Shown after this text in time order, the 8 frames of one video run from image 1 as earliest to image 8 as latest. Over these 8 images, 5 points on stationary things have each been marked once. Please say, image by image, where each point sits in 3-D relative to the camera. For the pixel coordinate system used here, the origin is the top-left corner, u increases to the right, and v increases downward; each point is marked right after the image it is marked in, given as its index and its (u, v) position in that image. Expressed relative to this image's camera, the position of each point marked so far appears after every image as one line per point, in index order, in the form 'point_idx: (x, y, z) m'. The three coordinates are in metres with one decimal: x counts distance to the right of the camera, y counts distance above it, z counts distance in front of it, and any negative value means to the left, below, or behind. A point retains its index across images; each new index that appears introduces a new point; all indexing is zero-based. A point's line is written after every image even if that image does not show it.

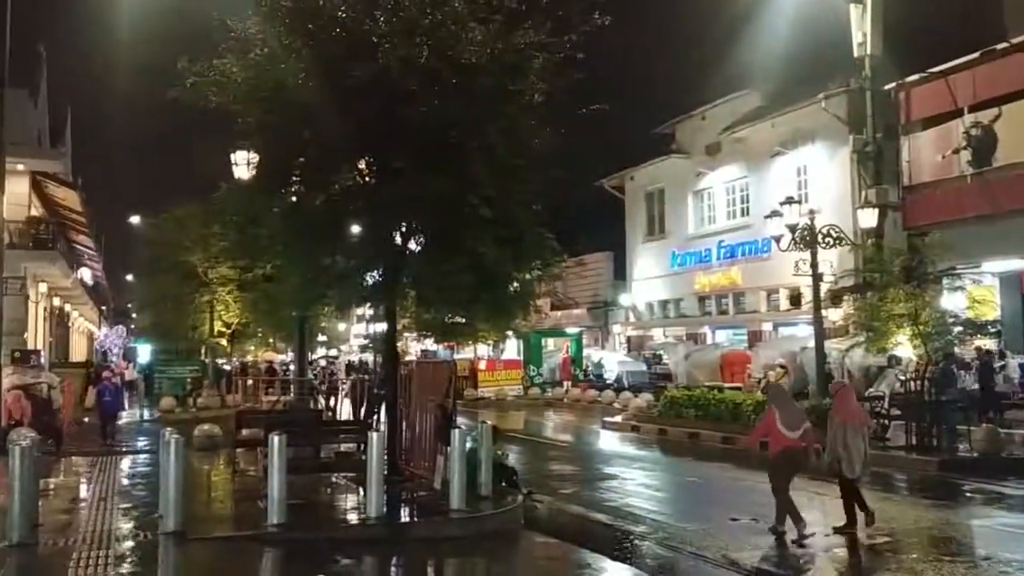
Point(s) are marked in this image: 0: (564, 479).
0: (+1.1, -4.1, +19.5) m
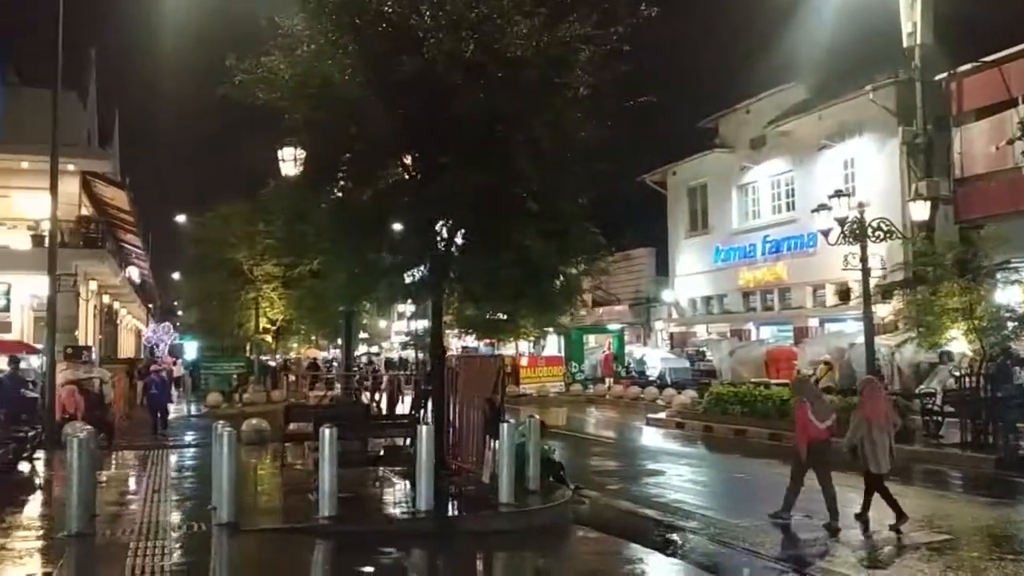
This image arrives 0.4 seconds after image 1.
0: (+2.1, -4.0, +19.4) m
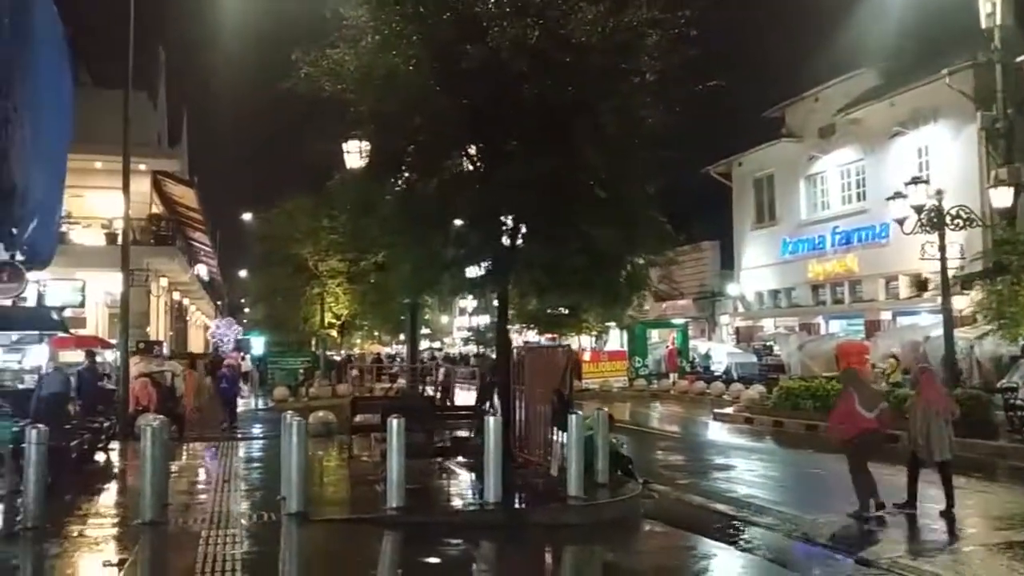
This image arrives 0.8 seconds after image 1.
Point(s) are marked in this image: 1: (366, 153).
0: (+3.4, -3.8, +19.1) m
1: (-2.3, +2.1, +14.2) m
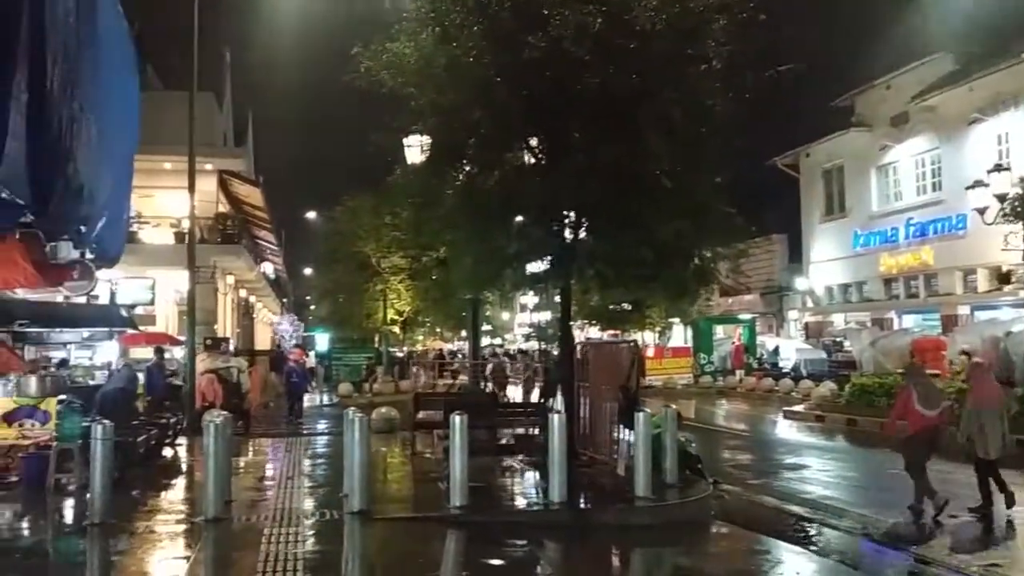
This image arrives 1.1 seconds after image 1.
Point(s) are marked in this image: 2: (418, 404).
0: (+4.7, -3.7, +18.5) m
1: (-1.3, +2.1, +14.0) m
2: (-1.5, -1.9, +14.8) m
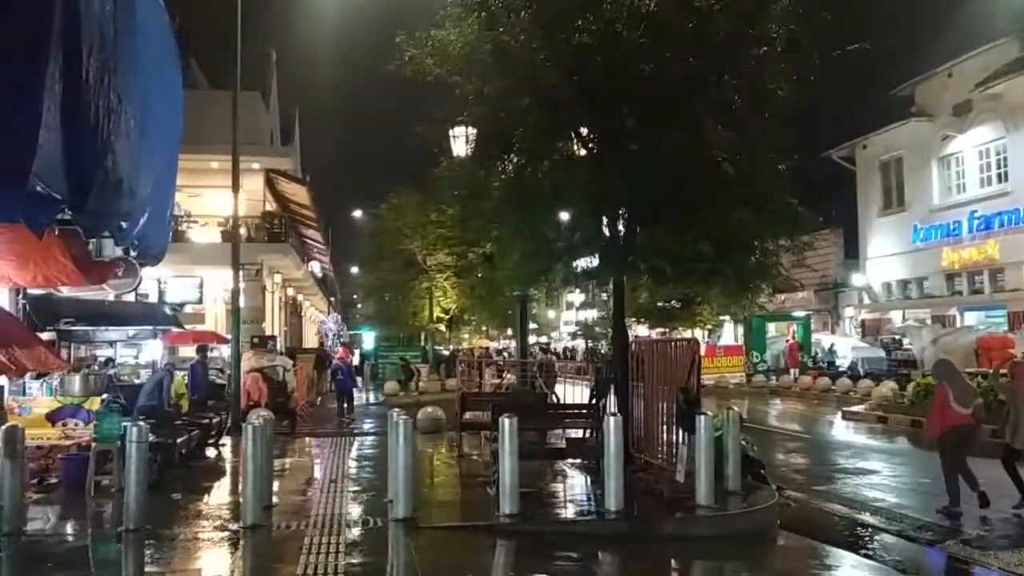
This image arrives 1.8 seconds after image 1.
0: (+5.7, -3.6, +17.7) m
1: (-0.6, +2.2, +13.5) m
2: (-0.7, -1.8, +14.3) m
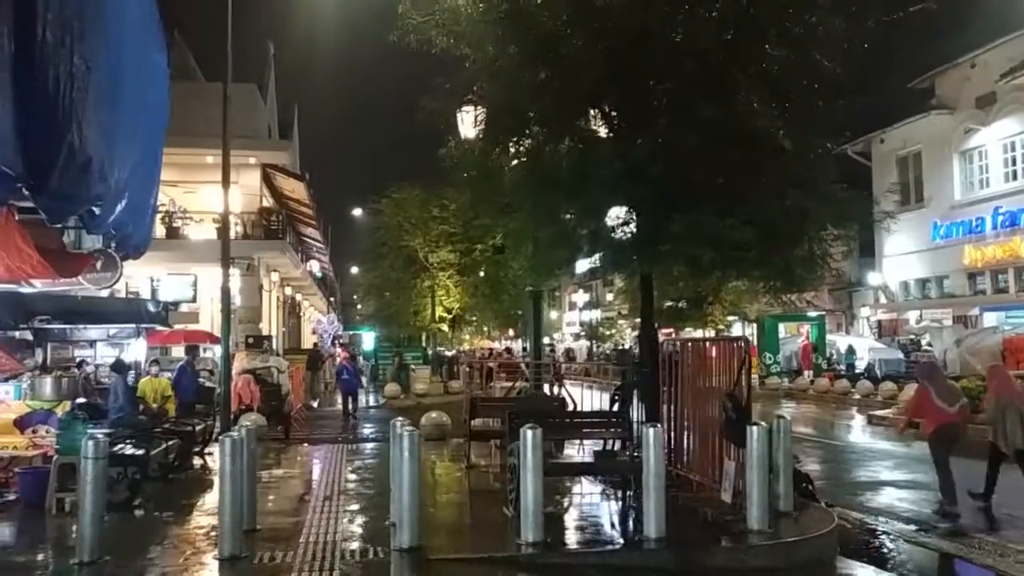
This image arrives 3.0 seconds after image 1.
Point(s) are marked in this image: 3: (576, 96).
0: (+5.9, -3.5, +16.4) m
1: (-0.4, +2.3, +12.2) m
2: (-0.5, -1.7, +13.0) m
3: (+0.8, +2.3, +11.1) m
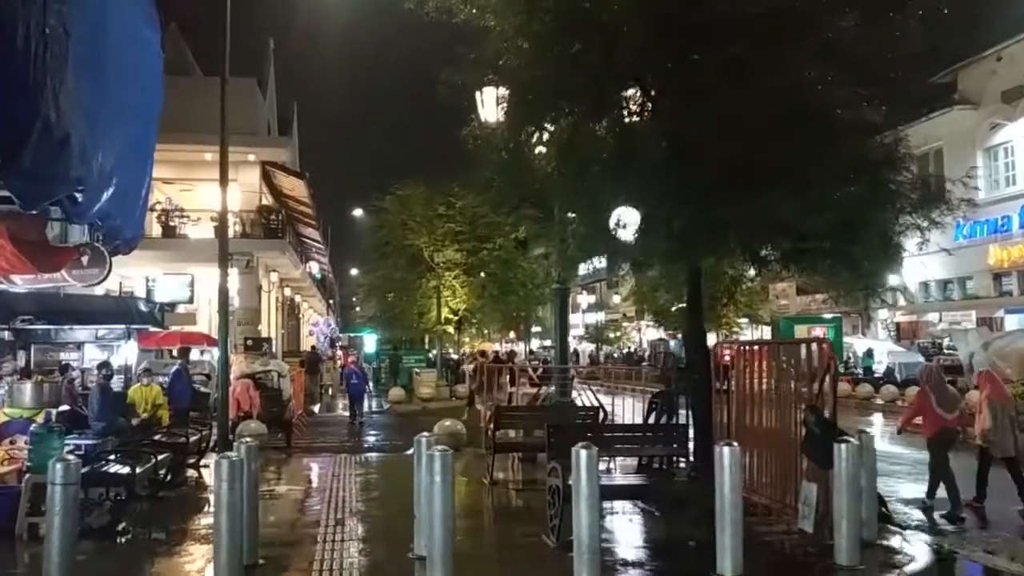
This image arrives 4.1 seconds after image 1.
0: (+6.2, -3.5, +15.2) m
1: (0.0, +2.3, +10.9) m
2: (-0.2, -1.7, +11.7) m
3: (+1.1, +2.4, +9.9) m
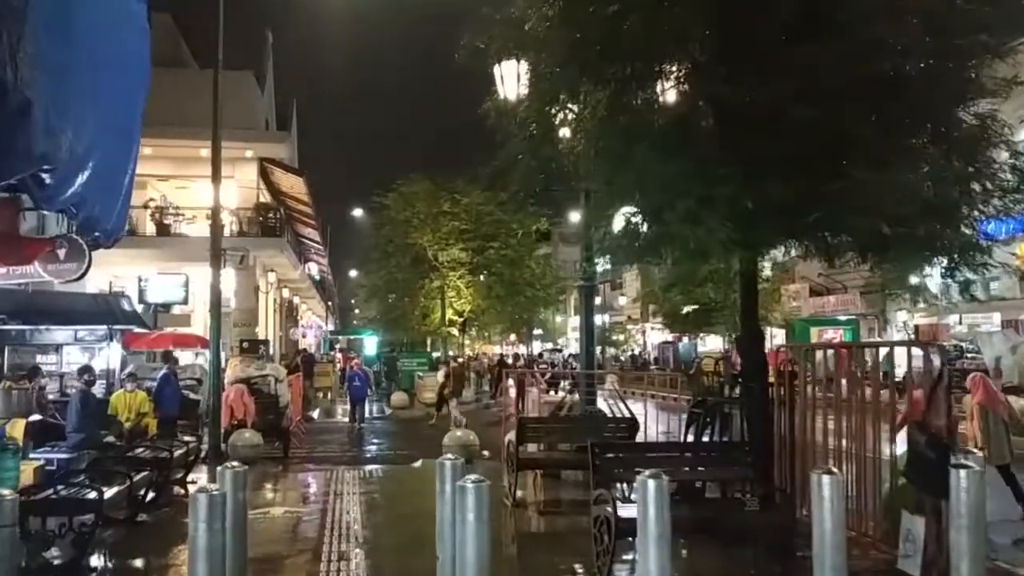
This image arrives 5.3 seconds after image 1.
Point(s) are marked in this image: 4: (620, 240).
0: (+6.5, -3.4, +13.9) m
1: (+0.3, +2.4, +9.6) m
2: (+0.1, -1.6, +10.4) m
3: (+1.4, +2.4, +8.6) m
4: (+1.1, +0.5, +9.5) m
